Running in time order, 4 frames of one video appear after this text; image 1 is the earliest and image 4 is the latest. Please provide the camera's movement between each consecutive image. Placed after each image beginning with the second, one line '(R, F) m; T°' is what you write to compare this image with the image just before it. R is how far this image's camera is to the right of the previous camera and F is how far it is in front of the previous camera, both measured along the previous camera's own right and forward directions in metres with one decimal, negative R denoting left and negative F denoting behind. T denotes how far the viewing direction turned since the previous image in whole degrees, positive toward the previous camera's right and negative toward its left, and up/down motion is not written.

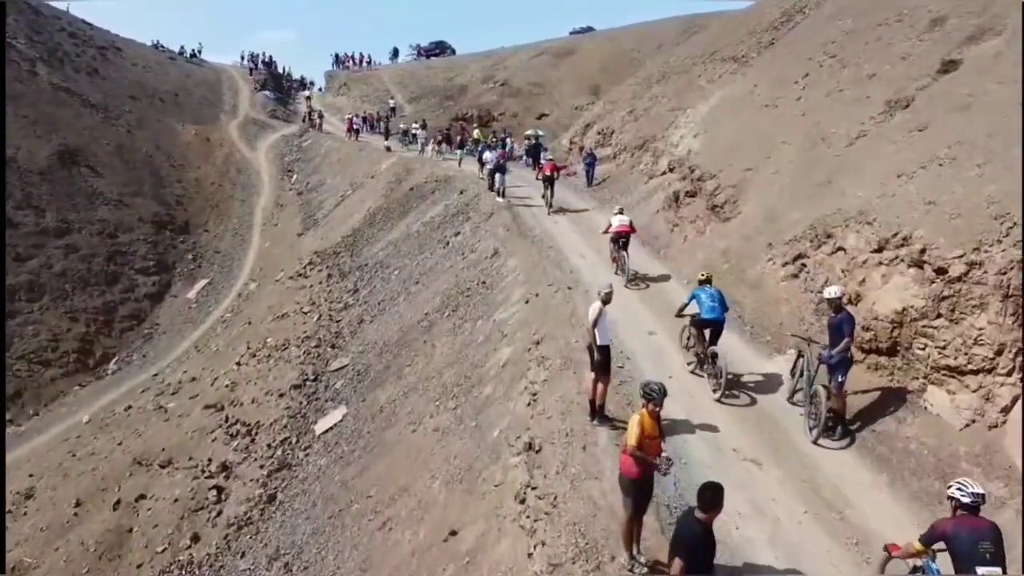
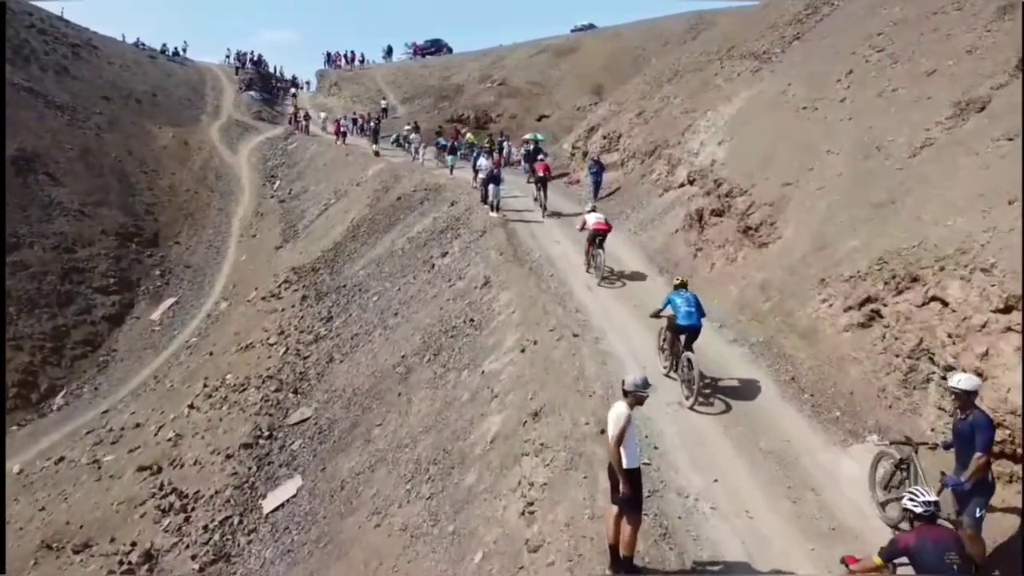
(+0.2, +3.5) m; 0°
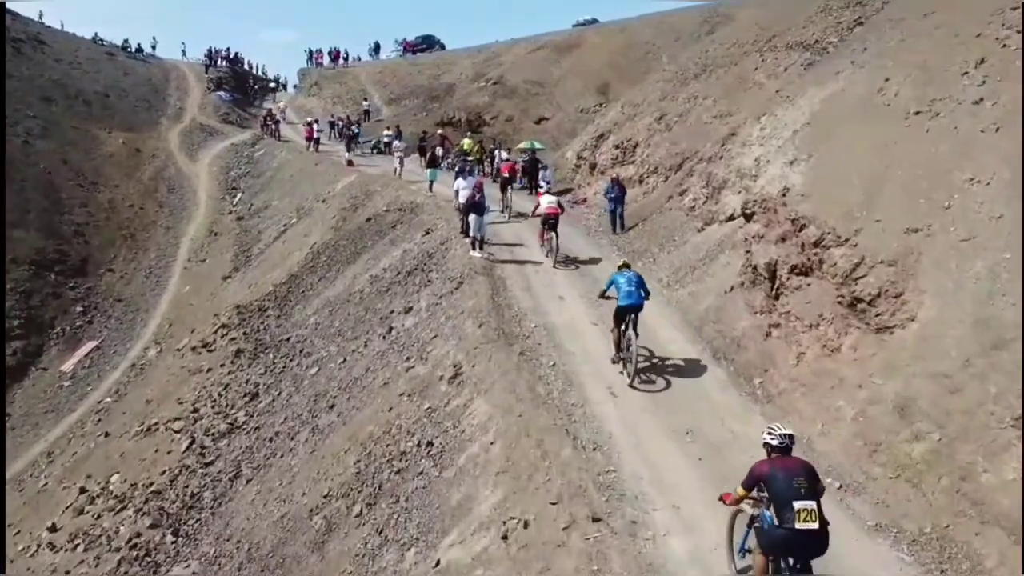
(+0.3, +6.4) m; 0°
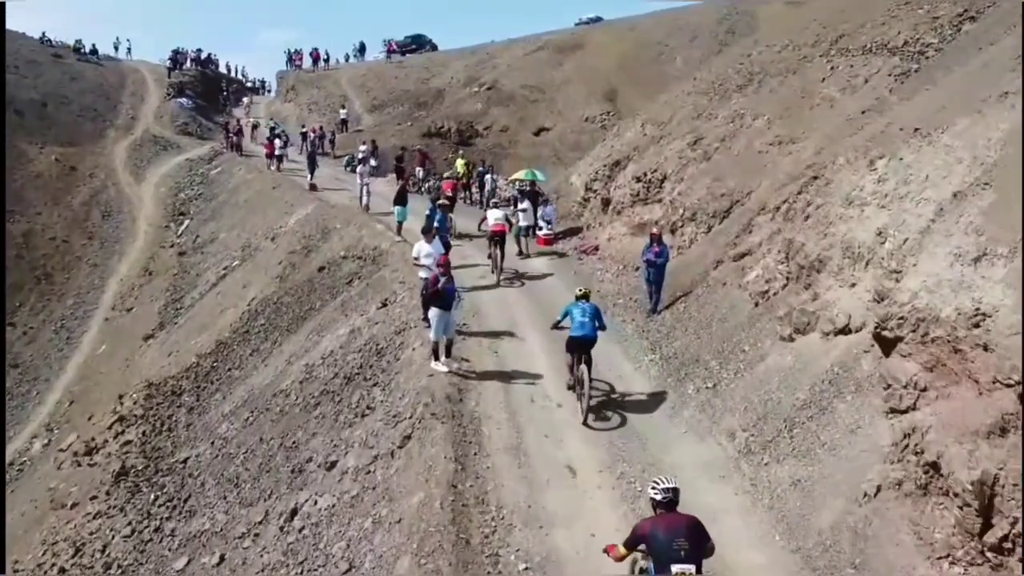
(+0.3, +6.6) m; 0°
